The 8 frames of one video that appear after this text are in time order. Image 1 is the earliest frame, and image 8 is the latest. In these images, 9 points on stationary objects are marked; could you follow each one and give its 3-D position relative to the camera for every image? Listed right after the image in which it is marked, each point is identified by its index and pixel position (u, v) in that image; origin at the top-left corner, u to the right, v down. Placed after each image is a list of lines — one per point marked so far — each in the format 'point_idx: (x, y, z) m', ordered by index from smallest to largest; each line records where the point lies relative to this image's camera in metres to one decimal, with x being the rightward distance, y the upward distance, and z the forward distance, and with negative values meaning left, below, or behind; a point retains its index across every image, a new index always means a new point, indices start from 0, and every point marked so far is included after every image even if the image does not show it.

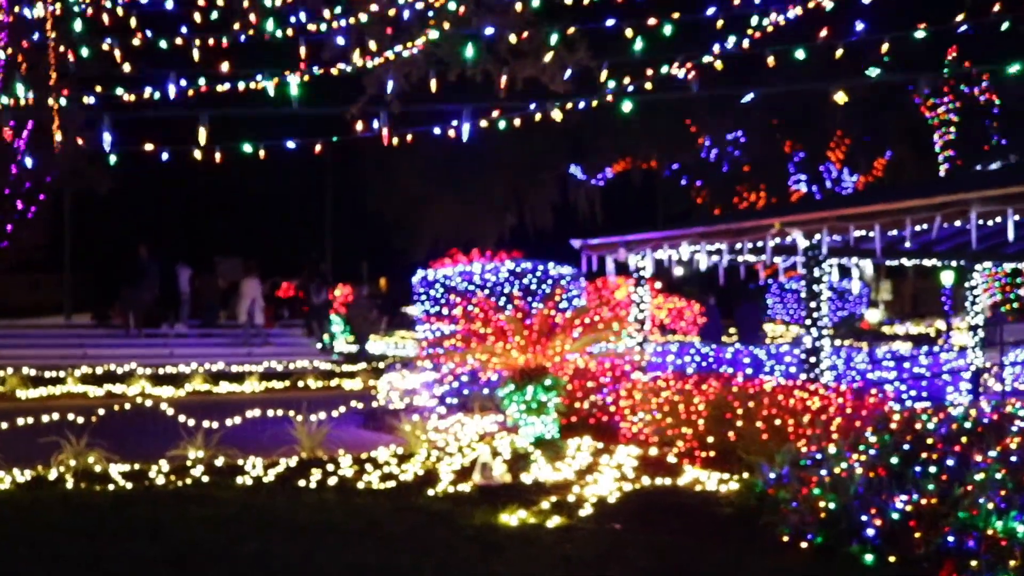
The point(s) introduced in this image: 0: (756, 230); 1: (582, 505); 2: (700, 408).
0: (+2.0, +0.5, +11.2) m
1: (+0.4, -1.4, +8.4) m
2: (+1.4, -0.9, +10.2) m
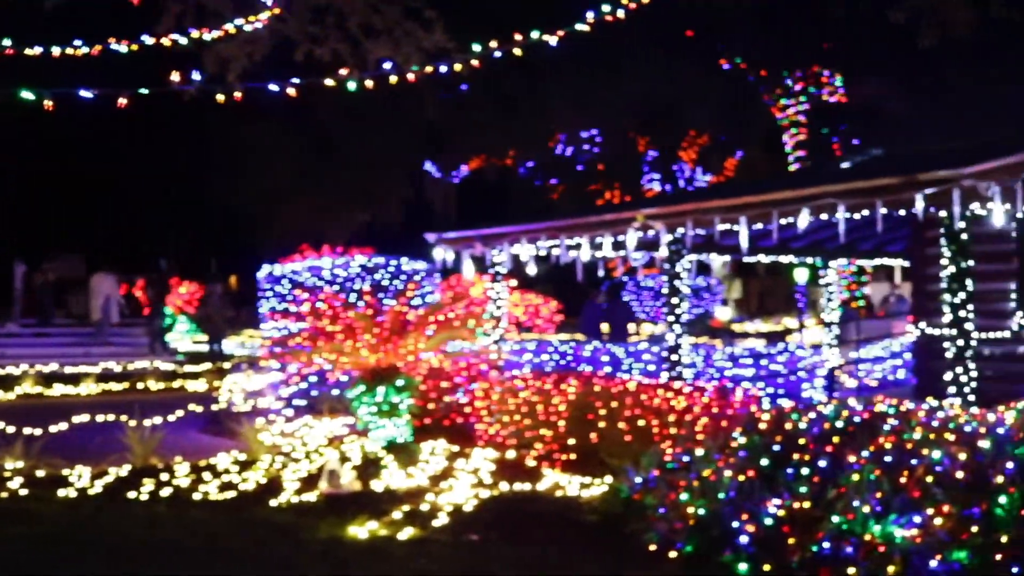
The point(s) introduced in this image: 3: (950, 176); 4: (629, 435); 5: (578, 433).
0: (+0.8, +0.5, +10.8) m
1: (-0.4, -1.3, +7.9) m
2: (+0.4, -0.9, +9.7) m
3: (+2.7, +0.7, +8.2) m
4: (+0.8, -1.0, +9.0) m
5: (+0.5, -1.0, +9.6) m
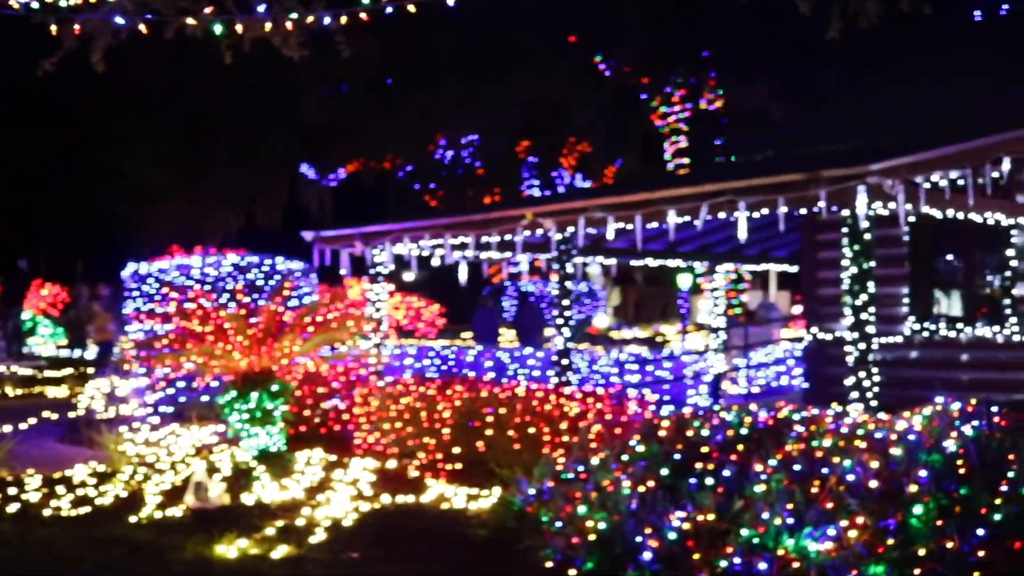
0: (-0.1, +0.5, +10.3) m
1: (-1.1, -1.3, +7.3) m
2: (-0.4, -0.9, +9.2) m
3: (+2.0, +0.7, +7.9) m
4: (0.0, -1.0, +8.5) m
5: (-0.3, -1.0, +9.1) m
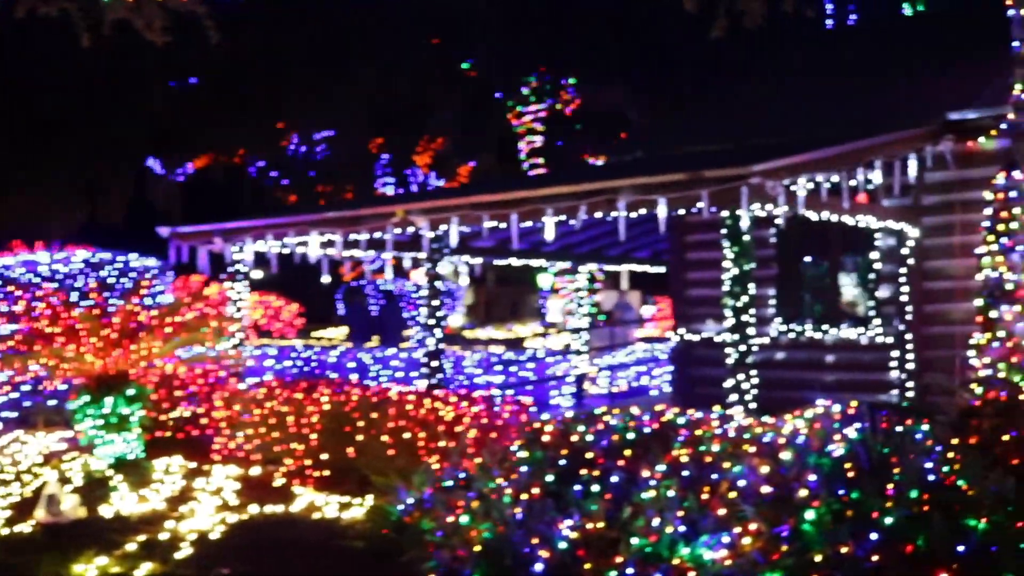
0: (-1.0, +0.5, +10.0) m
1: (-1.7, -1.3, +6.9) m
2: (-1.3, -0.9, +8.8) m
3: (+1.3, +0.7, +7.8) m
4: (-0.7, -1.0, +8.2) m
5: (-1.2, -1.0, +8.7) m
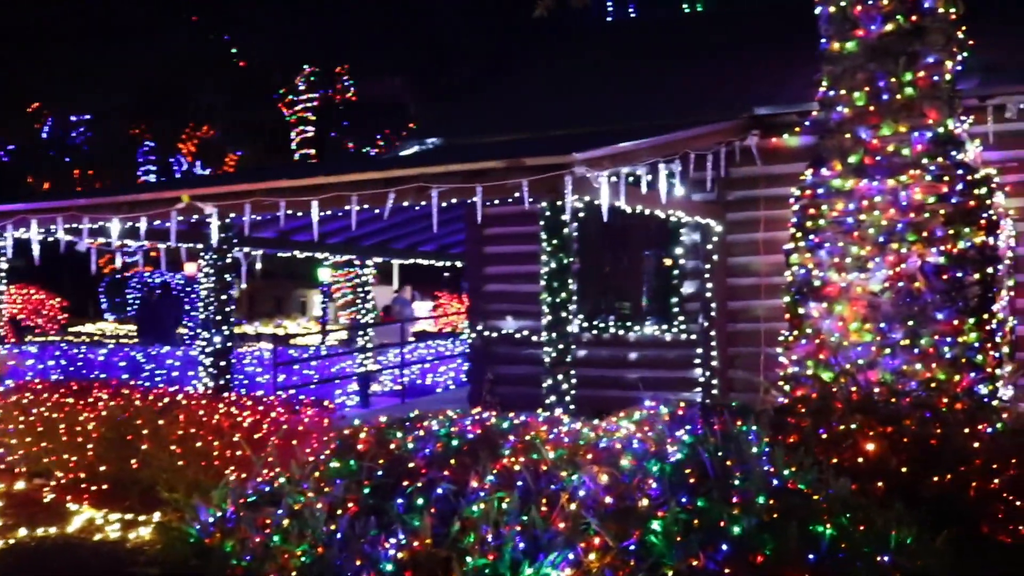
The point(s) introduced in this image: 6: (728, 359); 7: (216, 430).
0: (-2.4, +0.6, +9.1) m
1: (-2.5, -1.3, +5.9) m
2: (-2.5, -0.8, +8.0) m
3: (+0.3, +0.7, +7.4) m
4: (-1.8, -1.0, +7.4) m
5: (-2.3, -1.0, +7.8) m
6: (+1.6, -0.5, +10.3) m
7: (-1.6, -0.8, +7.4) m
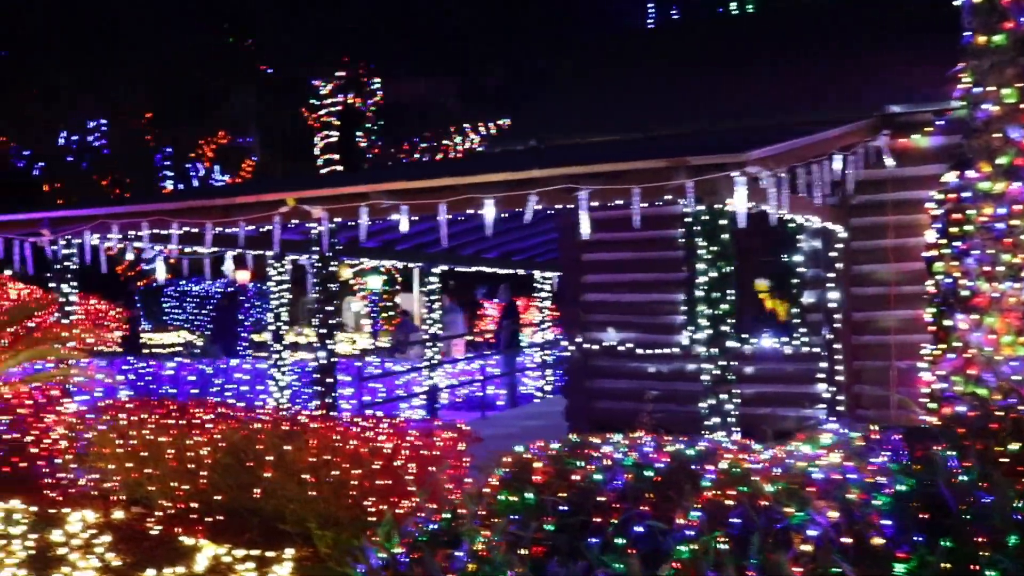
0: (-1.6, +0.5, +8.5) m
1: (-1.7, -1.3, +5.2) m
2: (-1.7, -0.9, +7.3) m
3: (+1.1, +0.6, +6.7) m
4: (-1.0, -1.0, +6.8) m
5: (-1.5, -1.0, +7.2) m
6: (+2.4, -0.6, +9.6) m
7: (-0.8, -0.8, +6.8) m
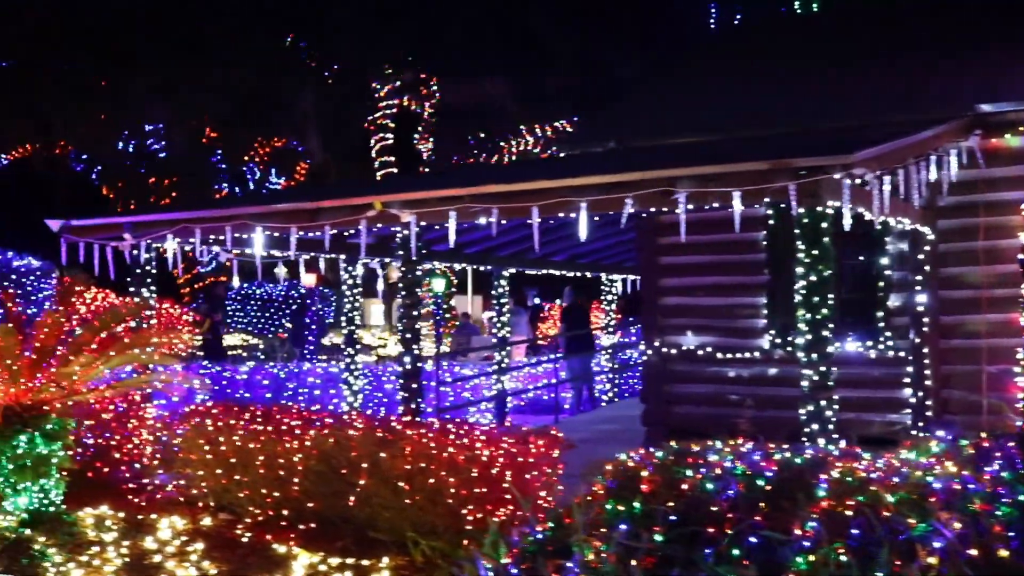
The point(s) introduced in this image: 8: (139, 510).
0: (-1.1, +0.5, +8.4) m
1: (-1.3, -1.3, +5.2) m
2: (-1.2, -0.9, +7.2) m
3: (+1.5, +0.6, +6.6) m
4: (-0.5, -1.0, +6.7) m
5: (-1.0, -1.1, +7.1) m
6: (+3.0, -0.6, +9.4) m
7: (-0.3, -0.9, +6.7) m
8: (-2.5, -1.3, +8.1) m
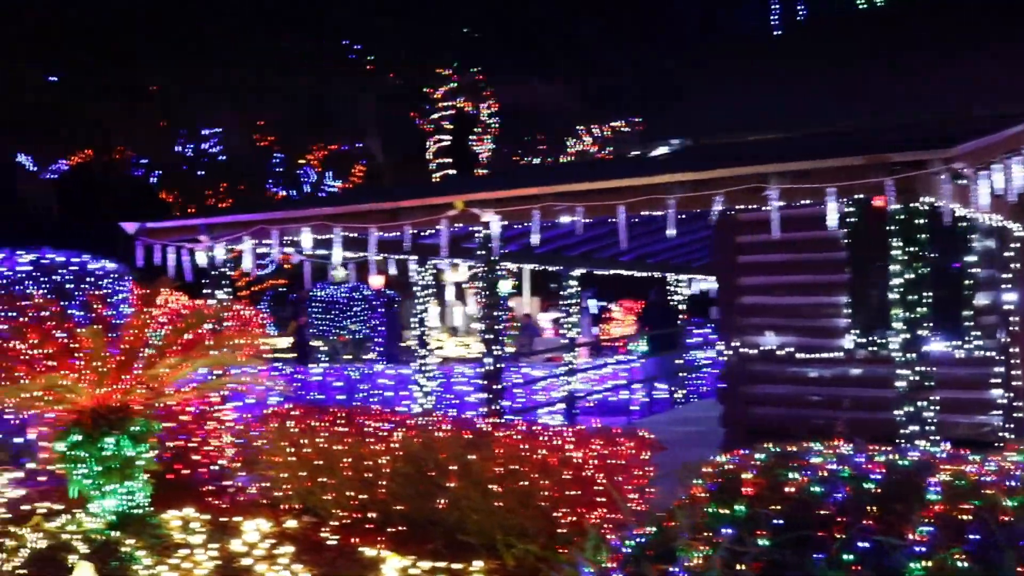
0: (-0.6, +0.5, +8.3) m
1: (-0.9, -1.3, +5.1) m
2: (-0.7, -0.9, +7.1) m
3: (+2.0, +0.6, +6.4) m
4: (-0.1, -1.0, +6.6) m
5: (-0.6, -1.1, +7.0) m
6: (+3.6, -0.6, +9.2) m
7: (+0.1, -0.9, +6.6) m
8: (-2.0, -1.3, +8.1) m
